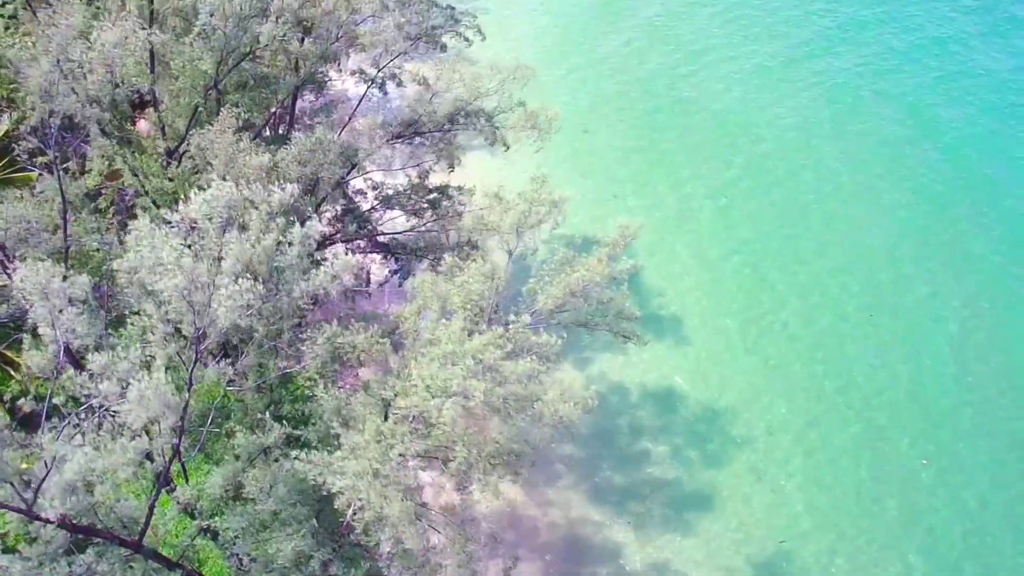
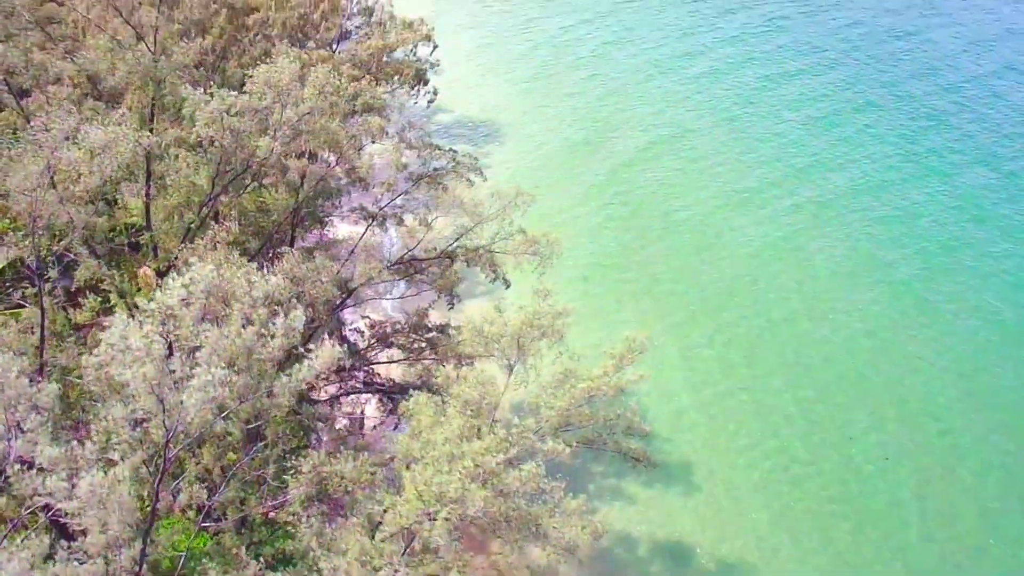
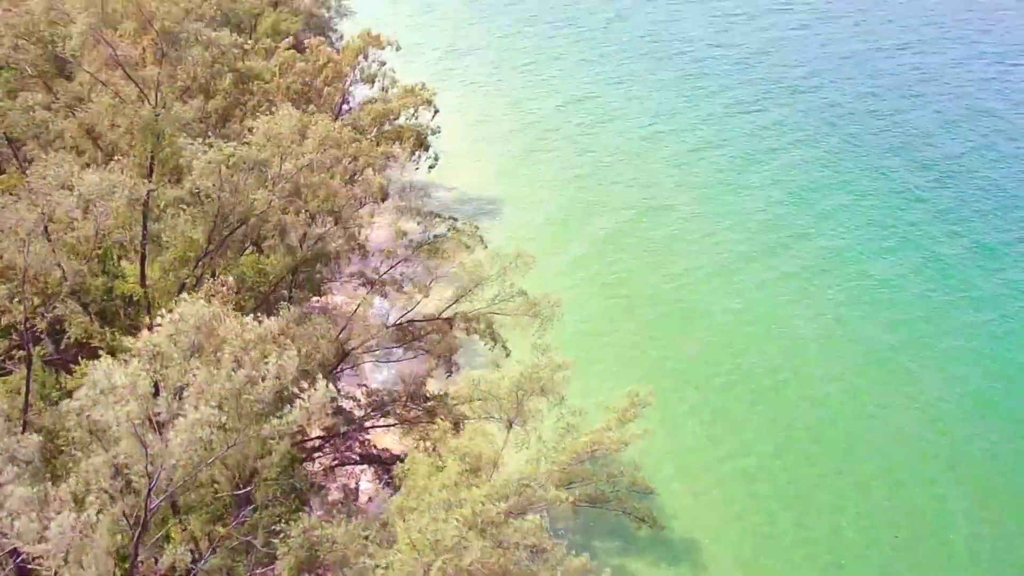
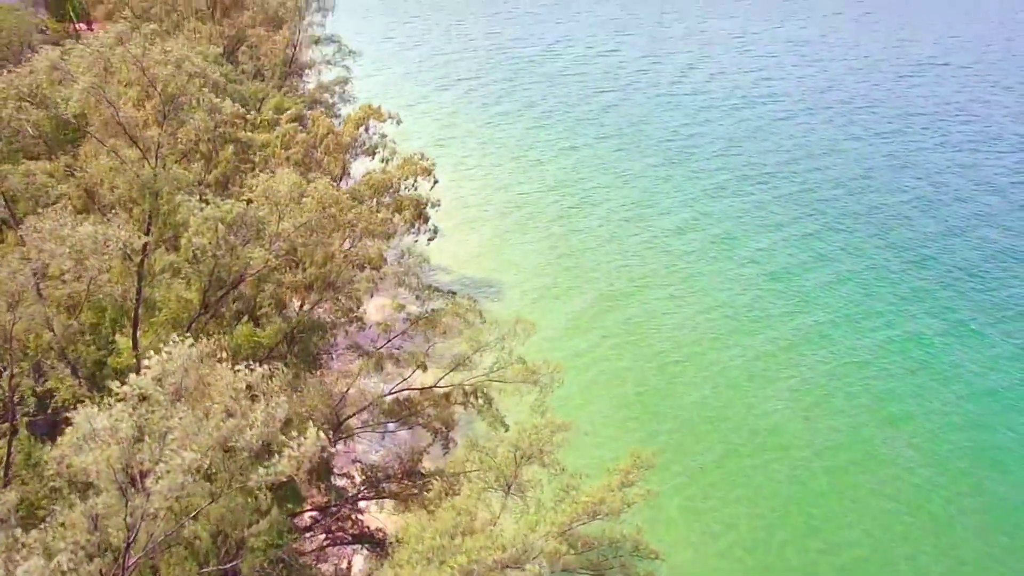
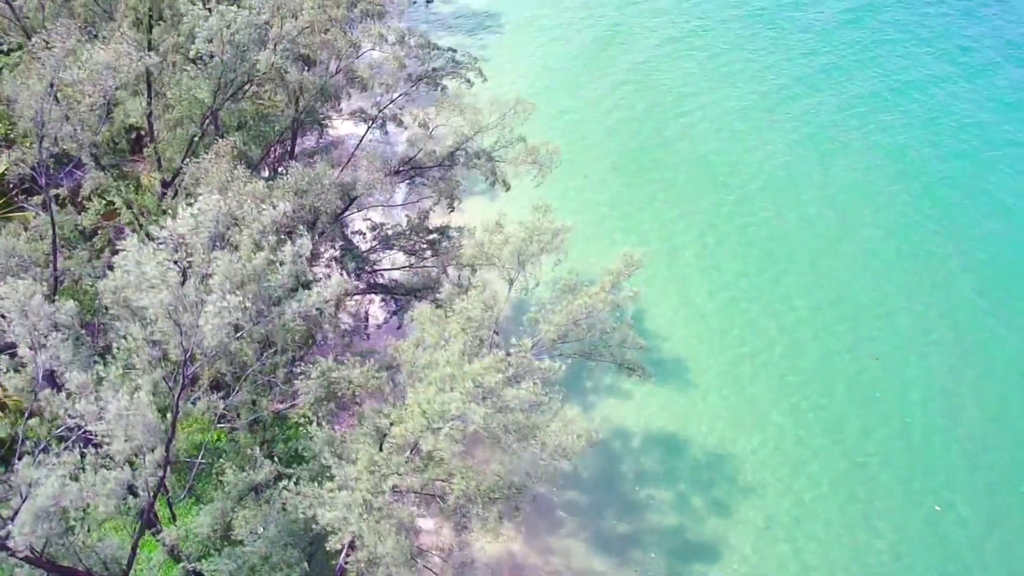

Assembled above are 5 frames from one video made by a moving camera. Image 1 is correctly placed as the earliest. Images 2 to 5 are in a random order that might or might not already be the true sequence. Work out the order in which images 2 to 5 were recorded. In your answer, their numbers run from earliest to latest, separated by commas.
5, 2, 3, 4
